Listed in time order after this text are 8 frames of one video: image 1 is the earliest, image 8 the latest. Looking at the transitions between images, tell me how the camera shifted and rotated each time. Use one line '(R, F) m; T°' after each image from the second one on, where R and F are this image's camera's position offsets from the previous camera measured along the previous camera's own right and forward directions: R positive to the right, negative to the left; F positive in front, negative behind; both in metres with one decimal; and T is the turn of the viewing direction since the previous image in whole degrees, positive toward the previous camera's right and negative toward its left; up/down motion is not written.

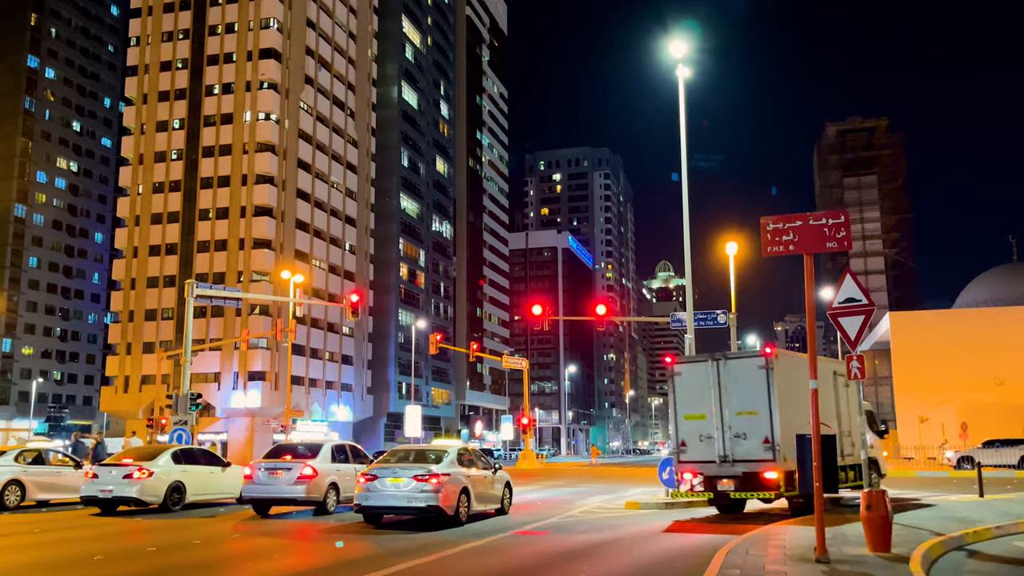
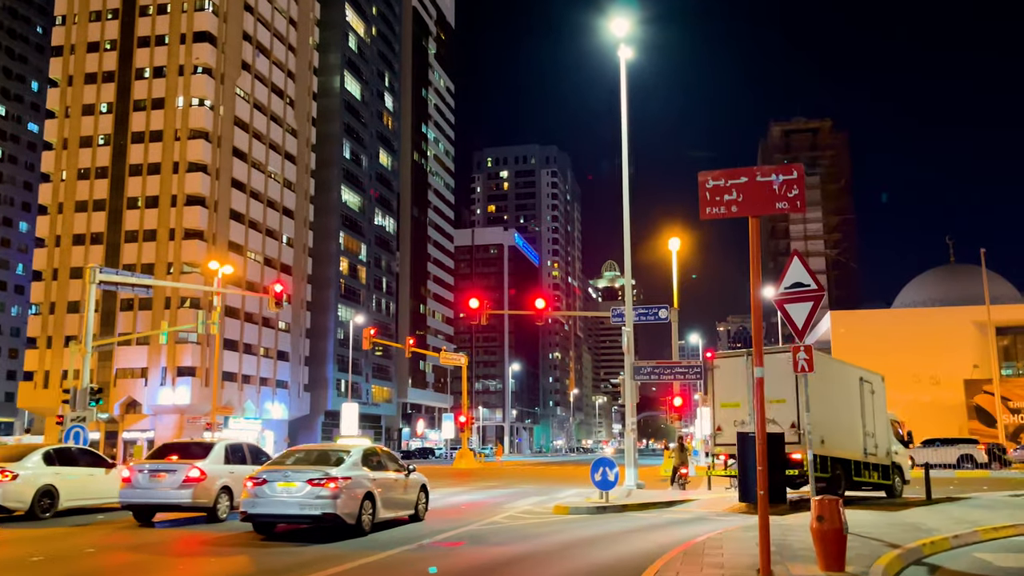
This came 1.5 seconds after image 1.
(+0.5, +1.5) m; +4°
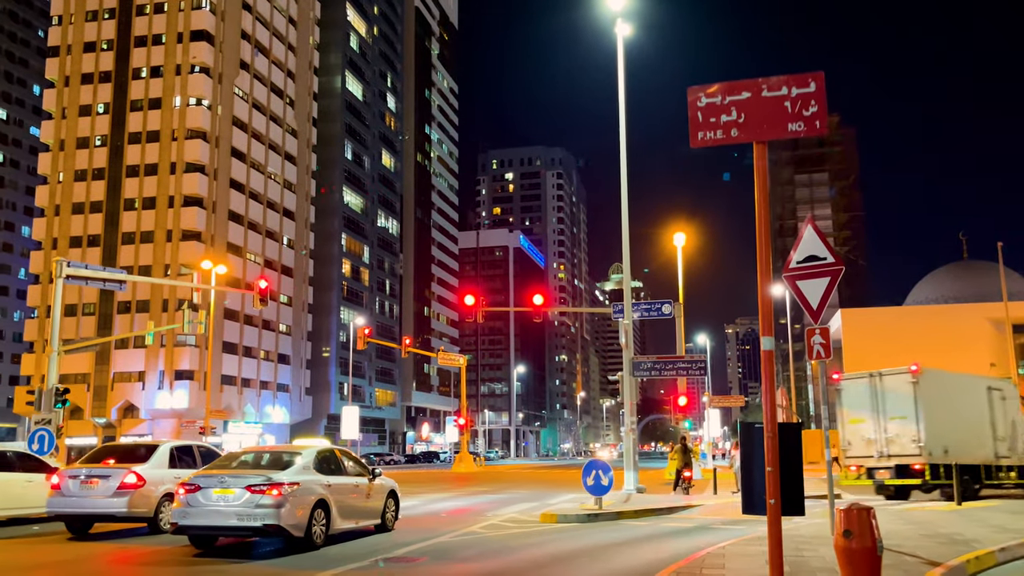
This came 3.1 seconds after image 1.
(+0.5, +1.5) m; -1°
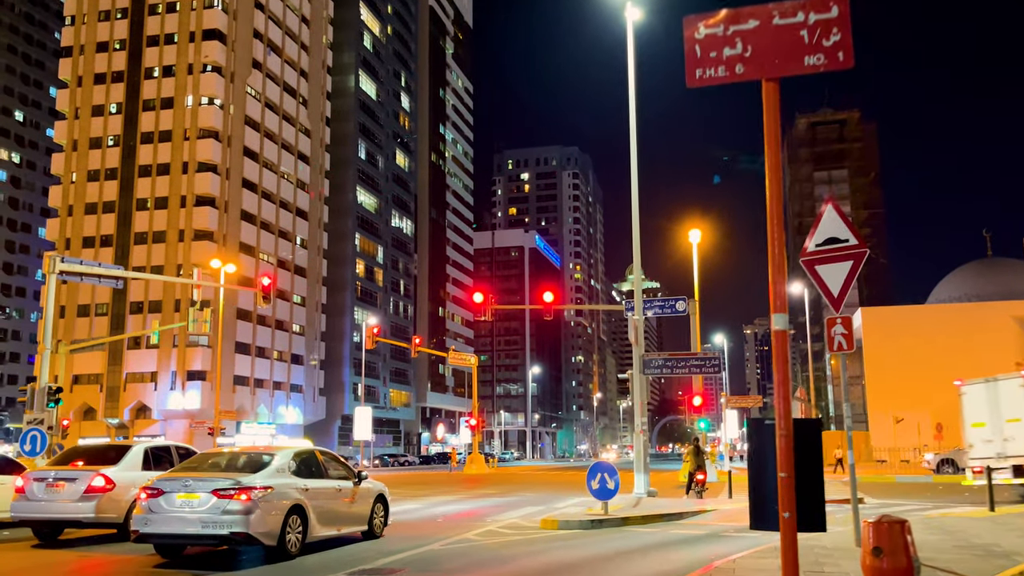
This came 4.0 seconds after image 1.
(+0.3, +0.9) m; -1°
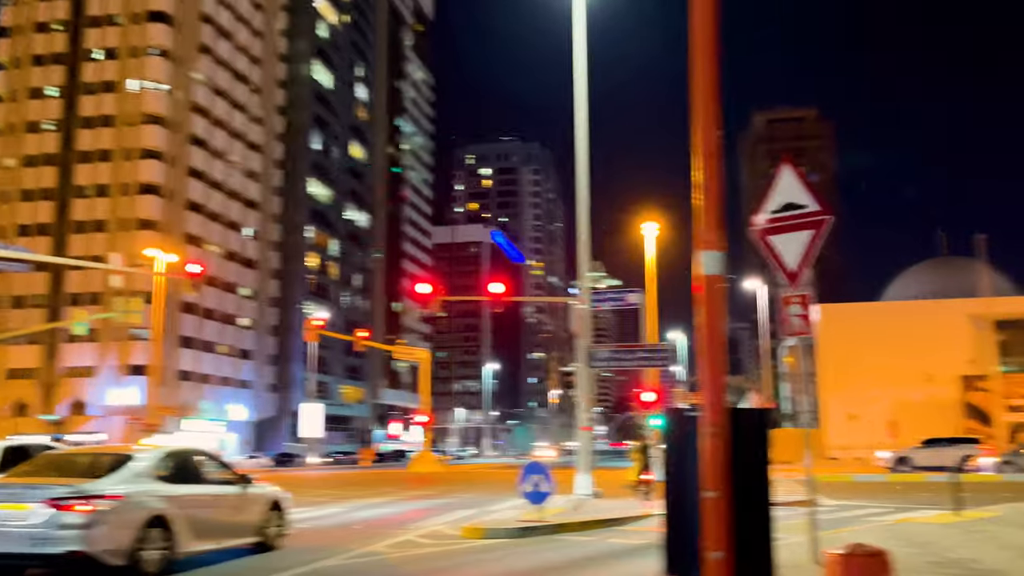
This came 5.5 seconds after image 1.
(+0.6, +1.4) m; +3°
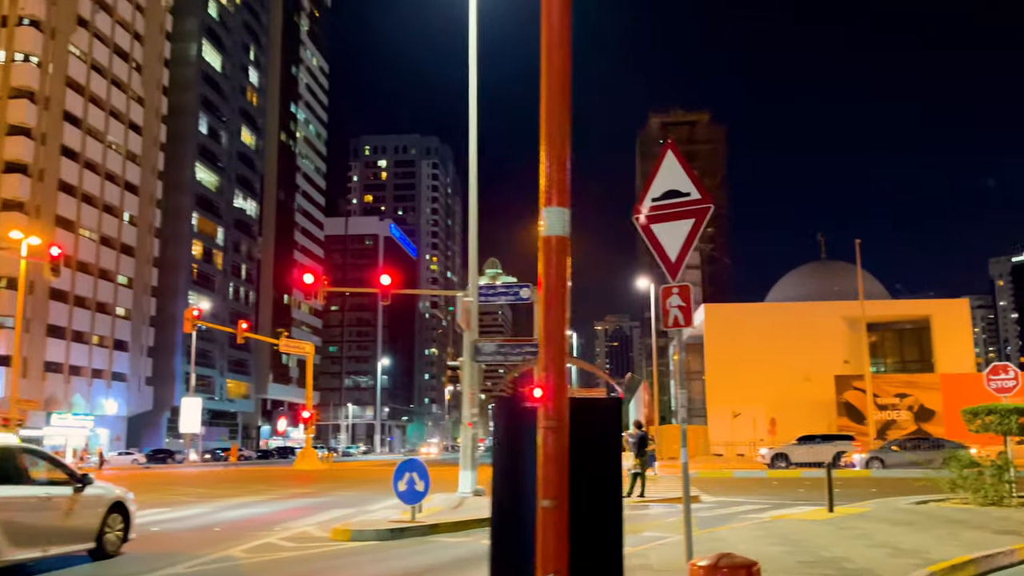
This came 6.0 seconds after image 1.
(+0.3, +0.5) m; +7°
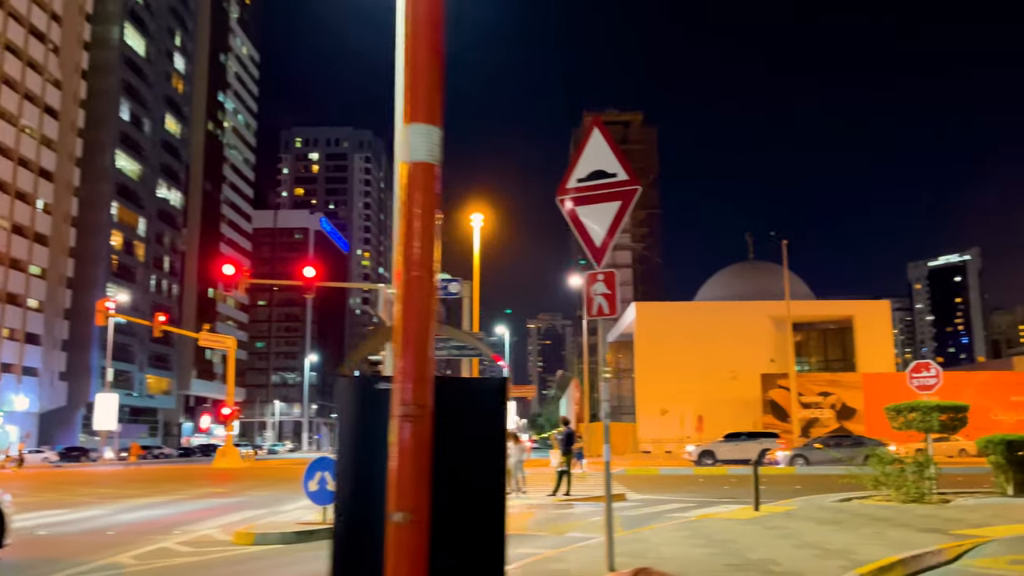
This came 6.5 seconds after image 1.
(+0.2, +0.5) m; +4°
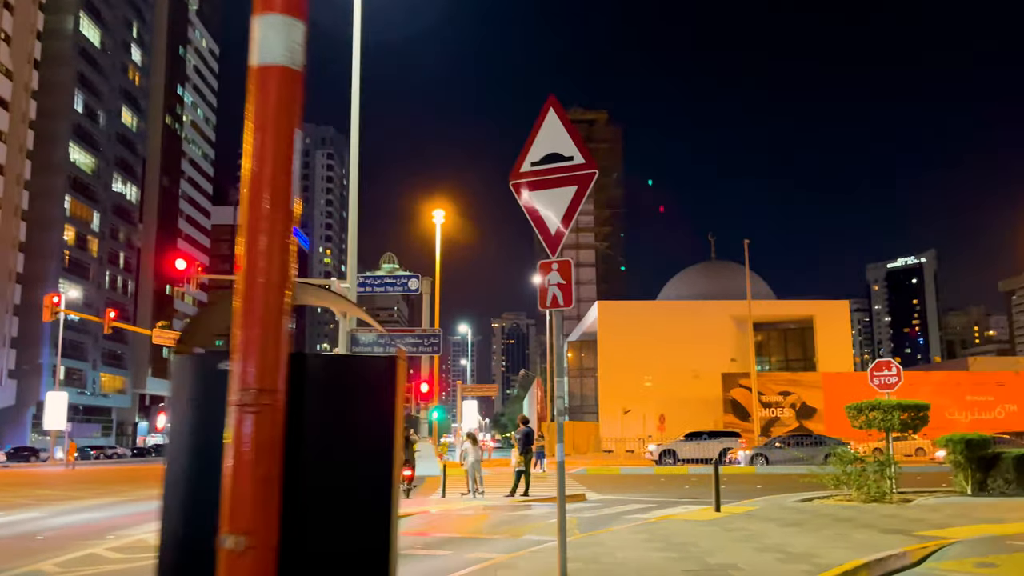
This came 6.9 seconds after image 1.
(+0.1, +0.4) m; +2°
